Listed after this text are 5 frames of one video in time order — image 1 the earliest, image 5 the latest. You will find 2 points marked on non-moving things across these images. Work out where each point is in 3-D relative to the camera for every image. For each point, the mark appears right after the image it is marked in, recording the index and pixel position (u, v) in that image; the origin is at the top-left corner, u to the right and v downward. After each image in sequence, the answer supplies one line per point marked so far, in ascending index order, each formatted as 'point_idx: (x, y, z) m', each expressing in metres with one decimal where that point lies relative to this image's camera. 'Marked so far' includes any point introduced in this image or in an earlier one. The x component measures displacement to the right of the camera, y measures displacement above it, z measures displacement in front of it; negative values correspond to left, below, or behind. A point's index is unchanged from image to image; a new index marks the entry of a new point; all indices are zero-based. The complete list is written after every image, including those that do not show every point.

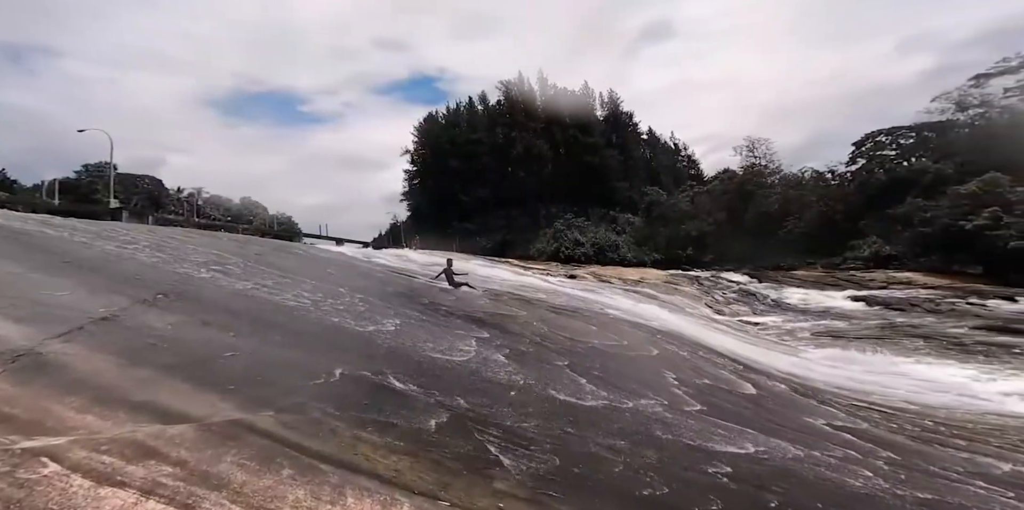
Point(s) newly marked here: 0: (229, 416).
0: (-2.5, -1.4, +5.0) m
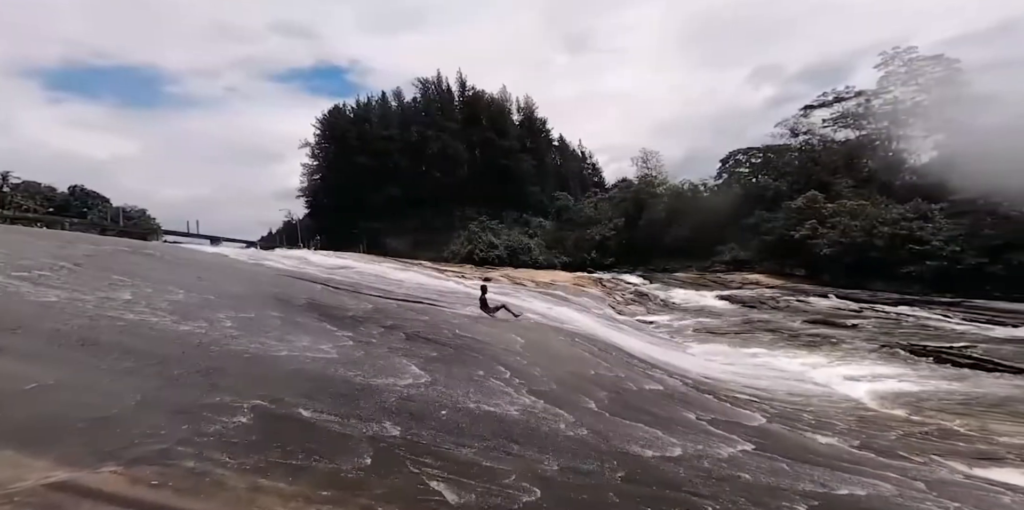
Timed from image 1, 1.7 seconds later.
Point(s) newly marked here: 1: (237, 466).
0: (-2.7, -1.3, +3.4) m
1: (-1.9, -1.5, +4.0) m
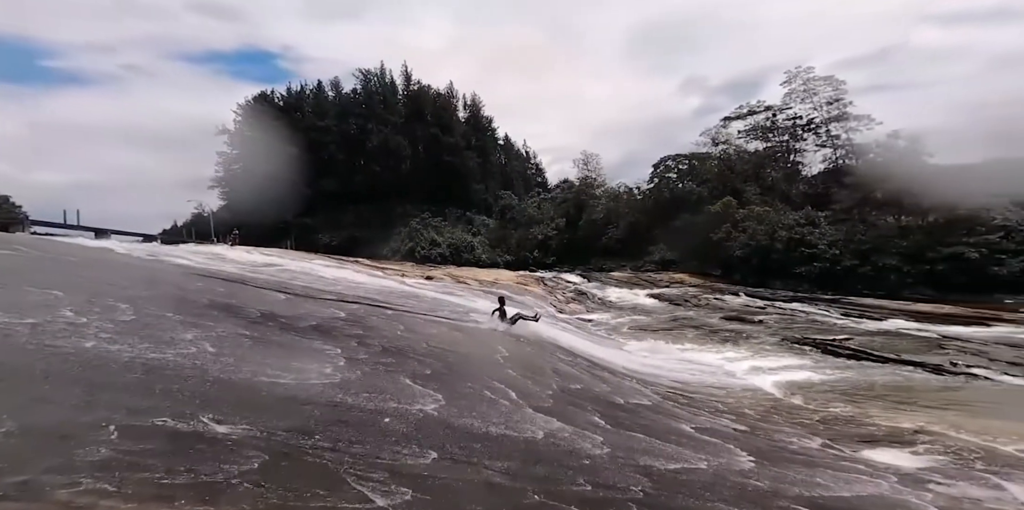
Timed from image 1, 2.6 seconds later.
0: (-2.5, -1.3, +2.8) m
1: (-1.8, -1.5, +3.5) m
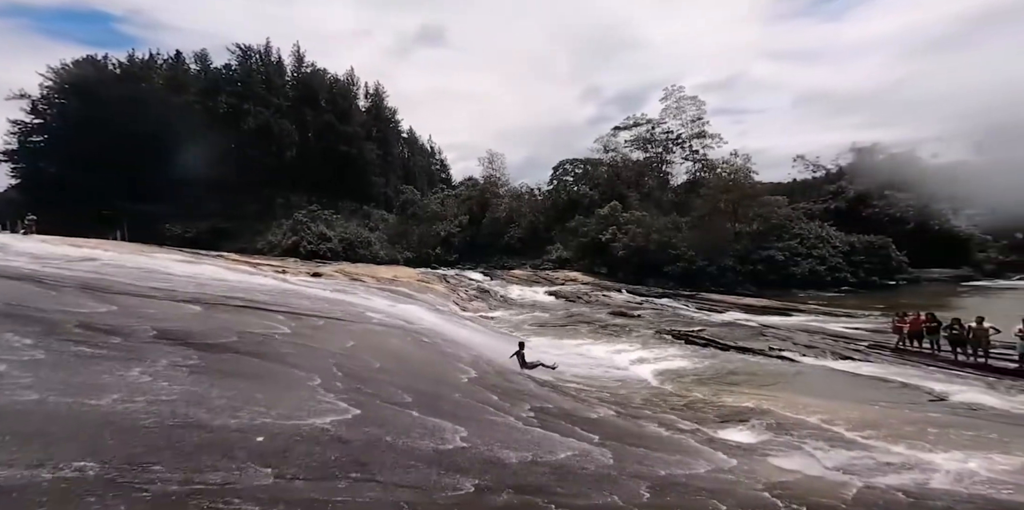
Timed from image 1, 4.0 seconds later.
0: (-2.8, -1.3, +1.7) m
1: (-2.2, -1.5, +2.6) m
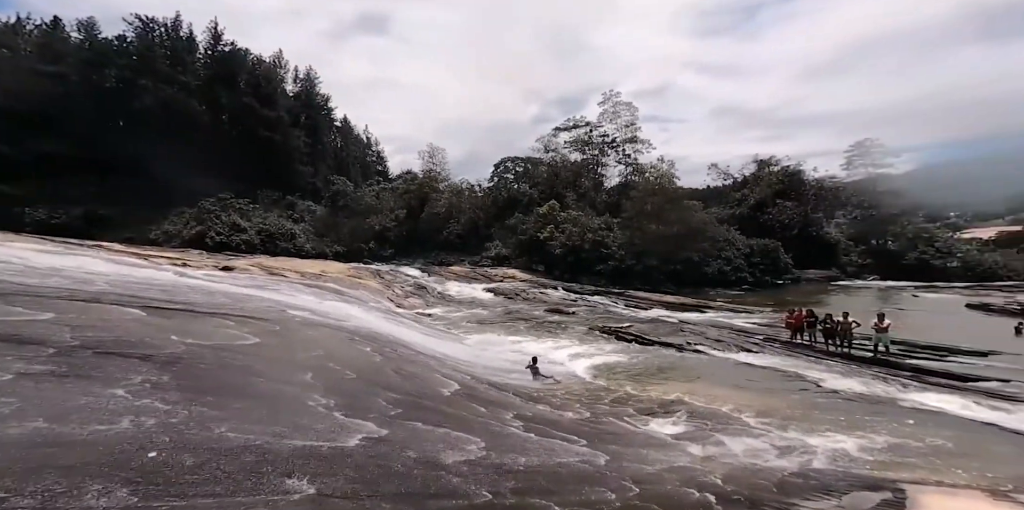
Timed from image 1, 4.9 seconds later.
0: (-3.2, -1.2, +1.7) m
1: (-2.7, -1.4, +2.6) m
